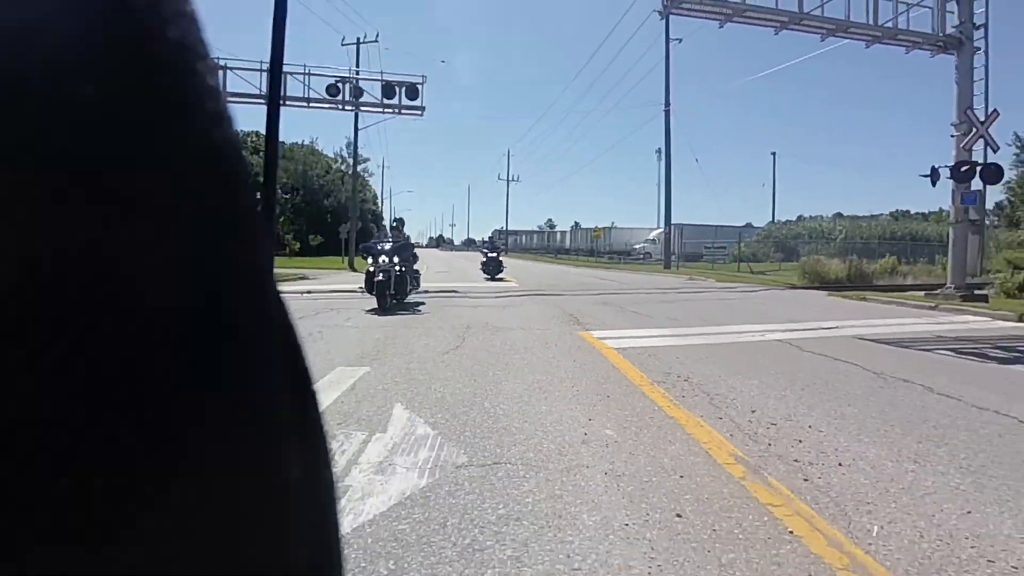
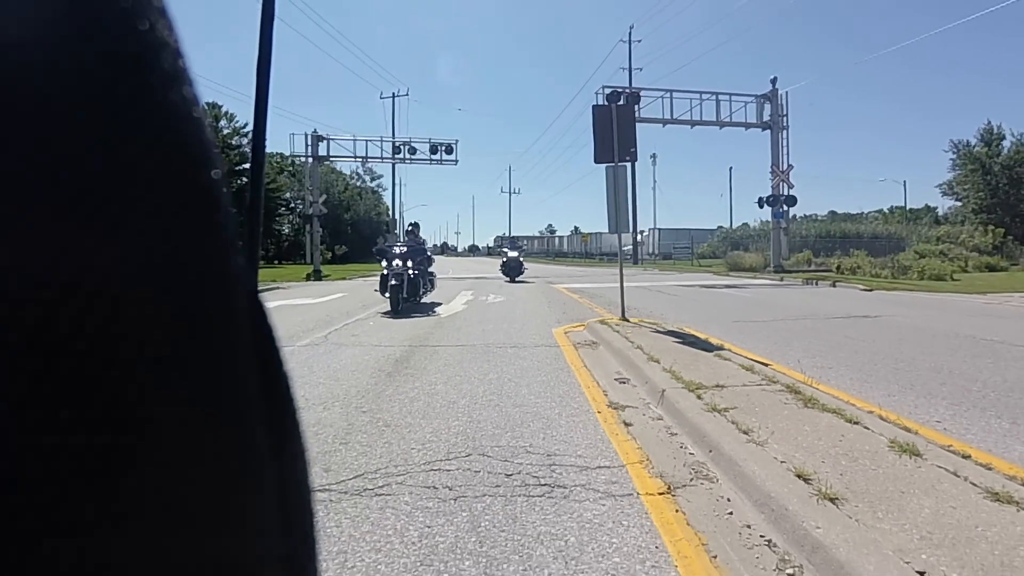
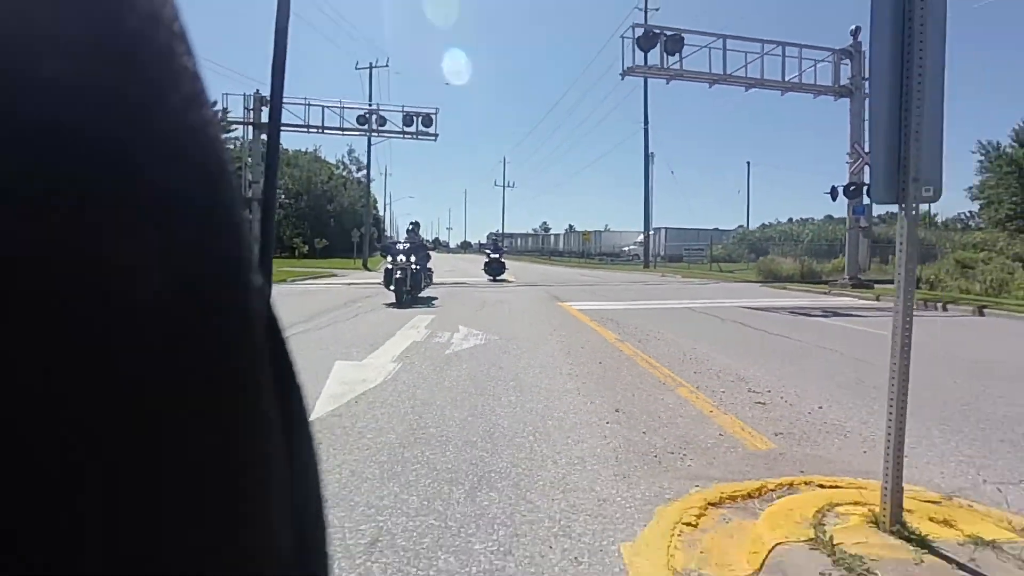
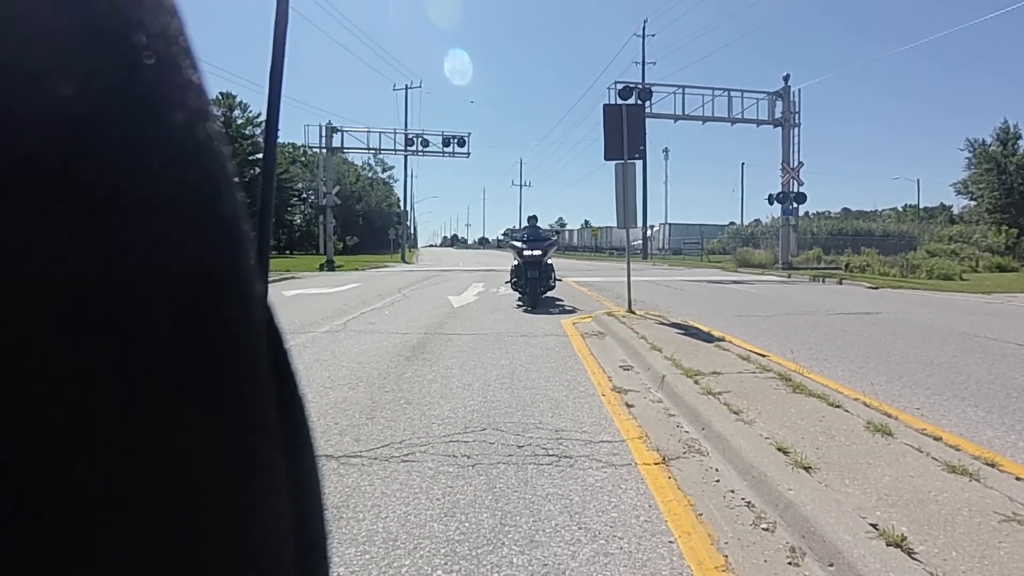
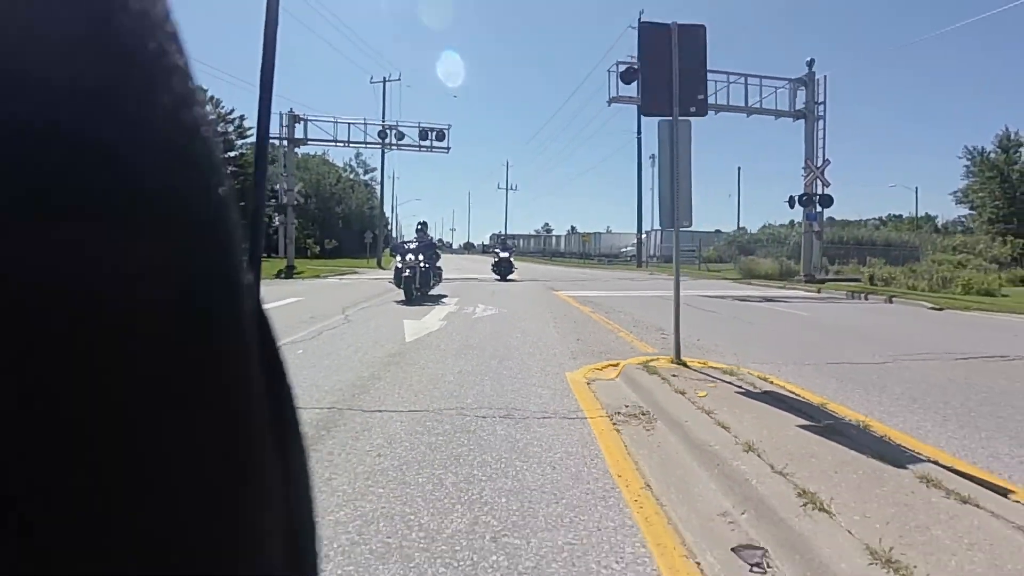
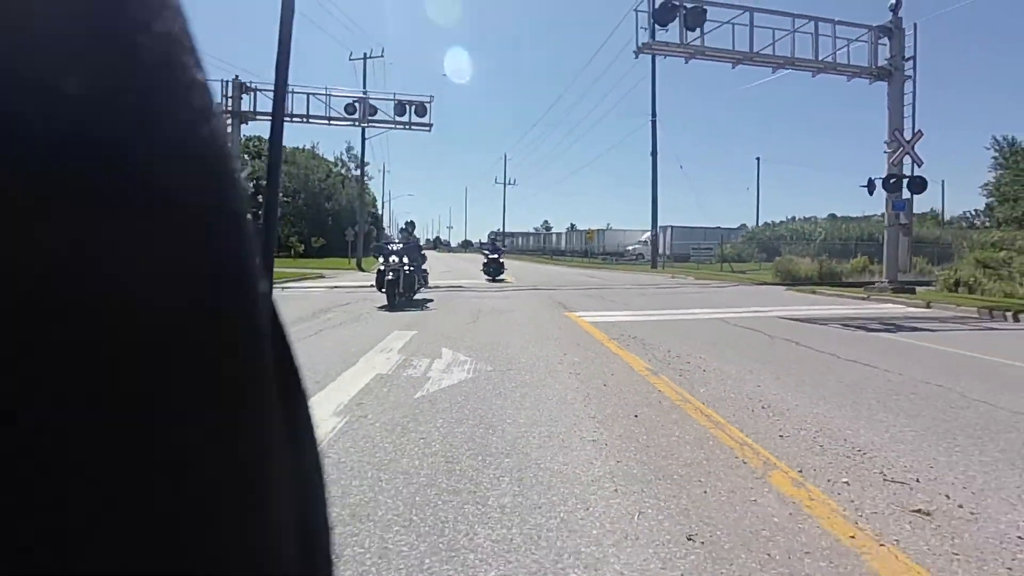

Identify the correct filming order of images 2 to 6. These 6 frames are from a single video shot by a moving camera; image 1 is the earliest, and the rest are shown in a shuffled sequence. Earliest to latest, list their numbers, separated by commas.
6, 3, 5, 2, 4
